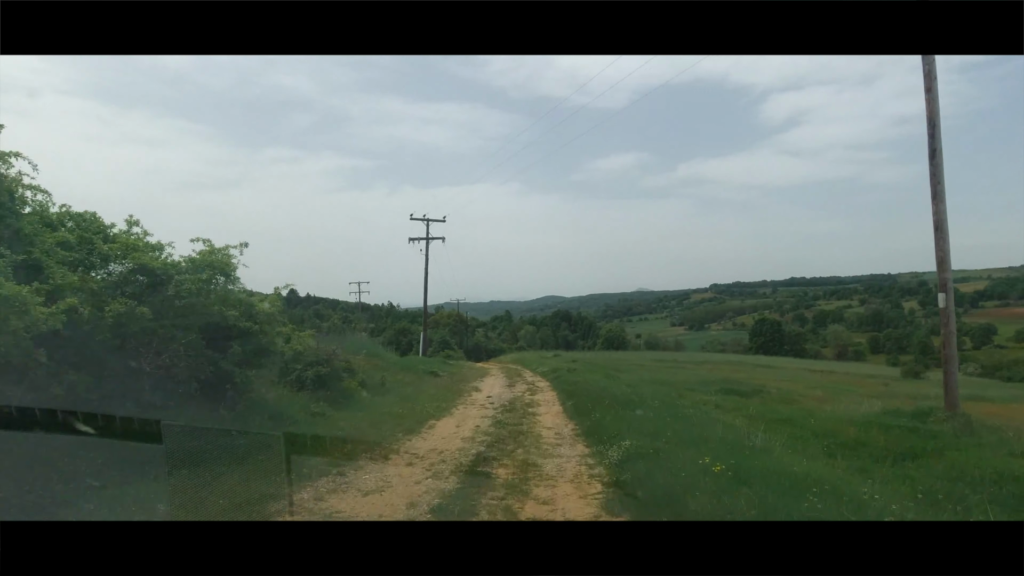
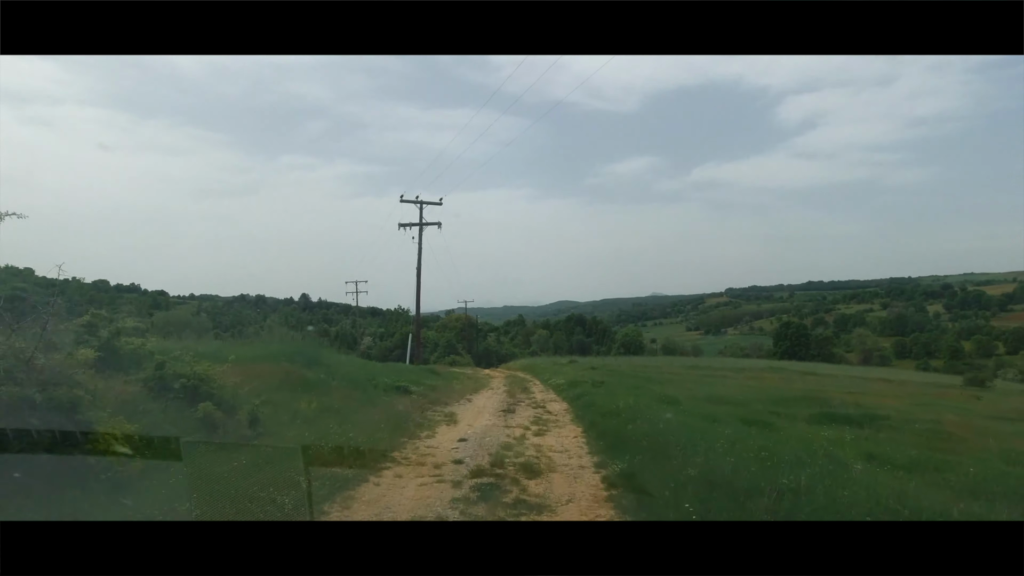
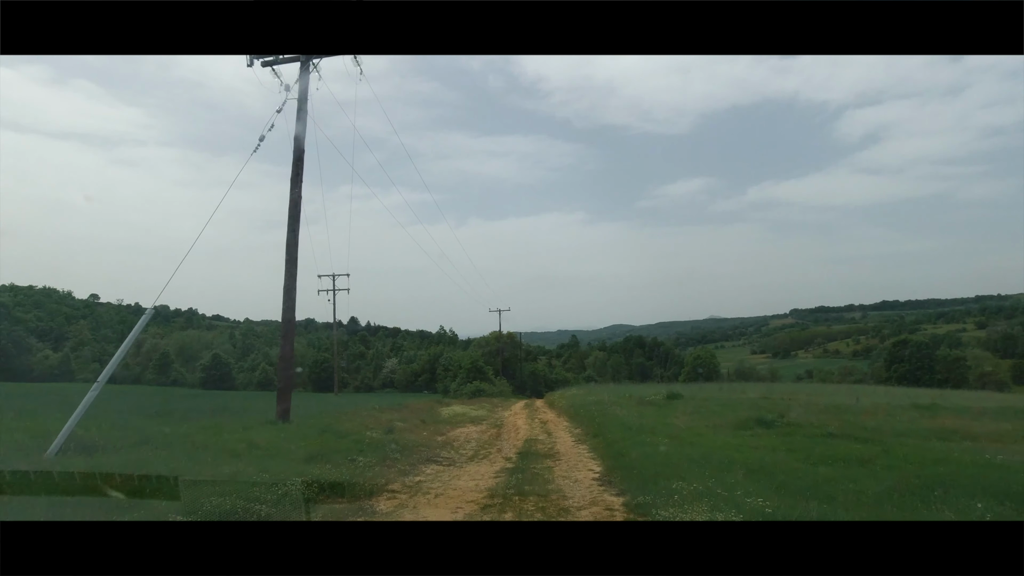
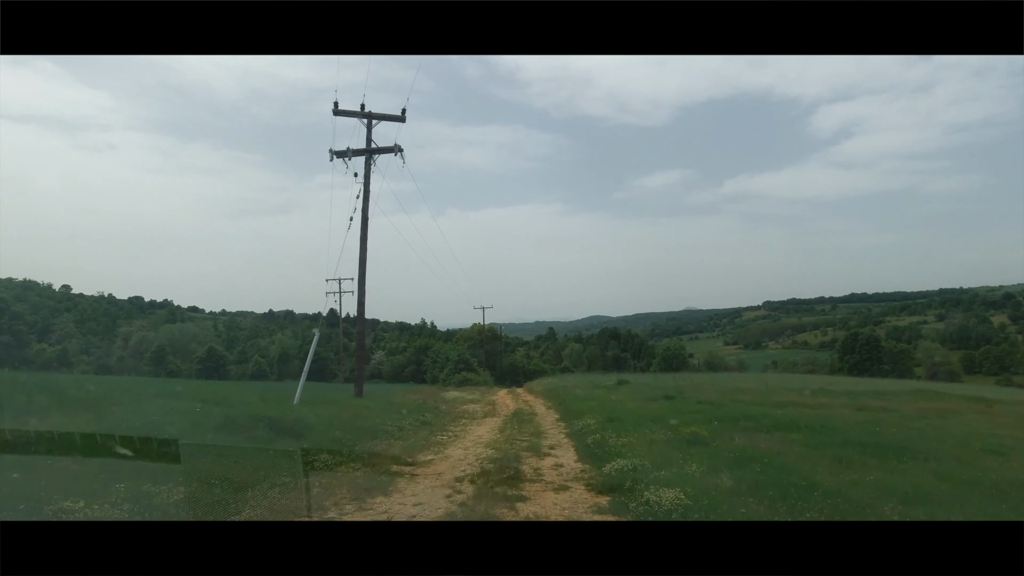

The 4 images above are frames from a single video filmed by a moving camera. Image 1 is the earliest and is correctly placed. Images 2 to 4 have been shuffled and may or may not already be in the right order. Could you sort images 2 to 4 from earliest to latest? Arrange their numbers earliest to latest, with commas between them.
2, 4, 3
